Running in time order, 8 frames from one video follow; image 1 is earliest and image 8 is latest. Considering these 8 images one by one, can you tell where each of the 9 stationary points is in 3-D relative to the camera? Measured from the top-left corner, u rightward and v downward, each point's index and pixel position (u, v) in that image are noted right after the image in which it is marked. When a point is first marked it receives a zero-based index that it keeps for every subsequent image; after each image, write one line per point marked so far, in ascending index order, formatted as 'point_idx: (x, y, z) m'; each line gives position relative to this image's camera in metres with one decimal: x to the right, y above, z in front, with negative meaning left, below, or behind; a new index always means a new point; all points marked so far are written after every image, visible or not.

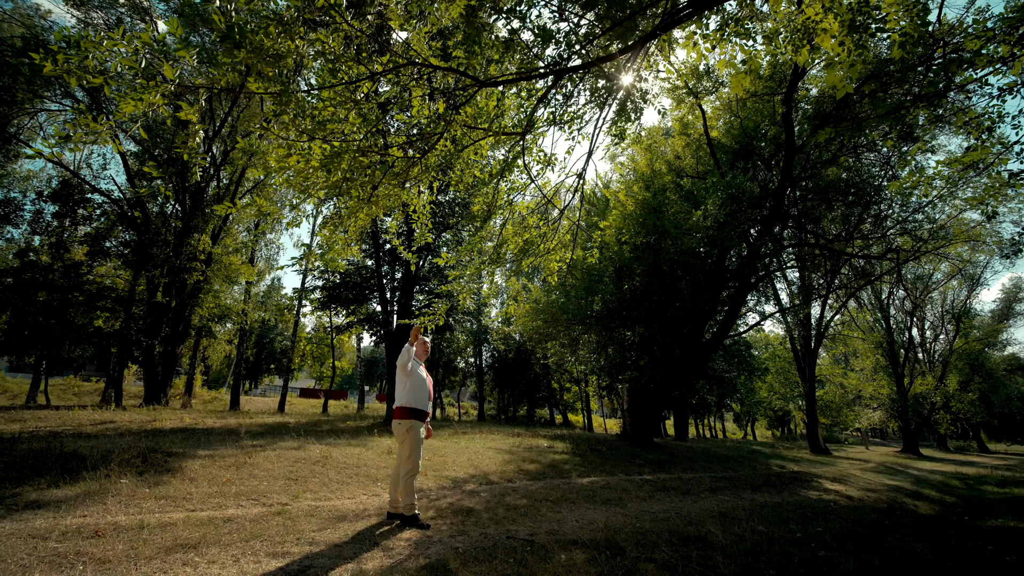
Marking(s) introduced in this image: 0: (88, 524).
0: (-4.0, -2.2, +4.7) m
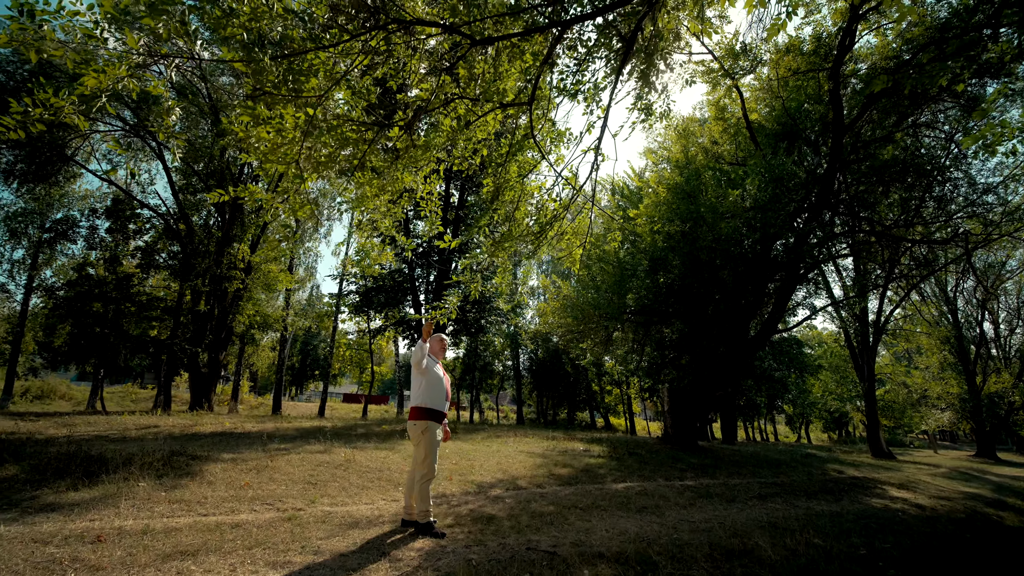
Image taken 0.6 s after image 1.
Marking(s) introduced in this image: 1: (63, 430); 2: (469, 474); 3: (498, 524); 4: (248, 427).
0: (-3.8, -2.2, +4.6) m
1: (-10.5, -3.3, +11.7) m
2: (-0.7, -3.1, +8.3) m
3: (-0.1, -2.6, +5.5) m
4: (-8.4, -4.4, +15.9) m
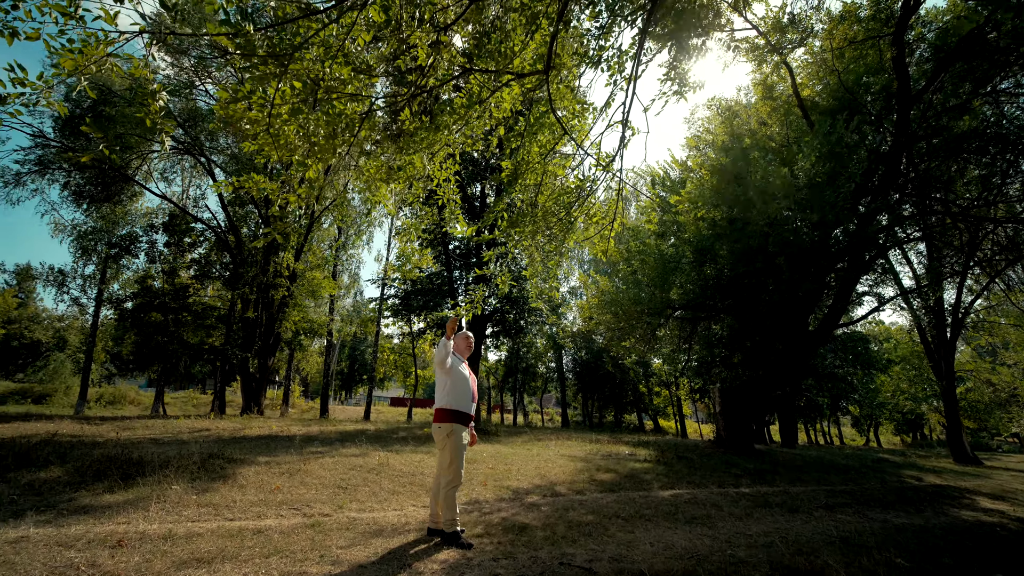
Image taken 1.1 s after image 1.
0: (-3.6, -2.2, +4.5) m
1: (-9.5, -3.6, +12.2) m
2: (-0.1, -3.0, +7.9) m
3: (+0.2, -2.5, +5.1) m
4: (-7.0, -4.6, +16.2) m
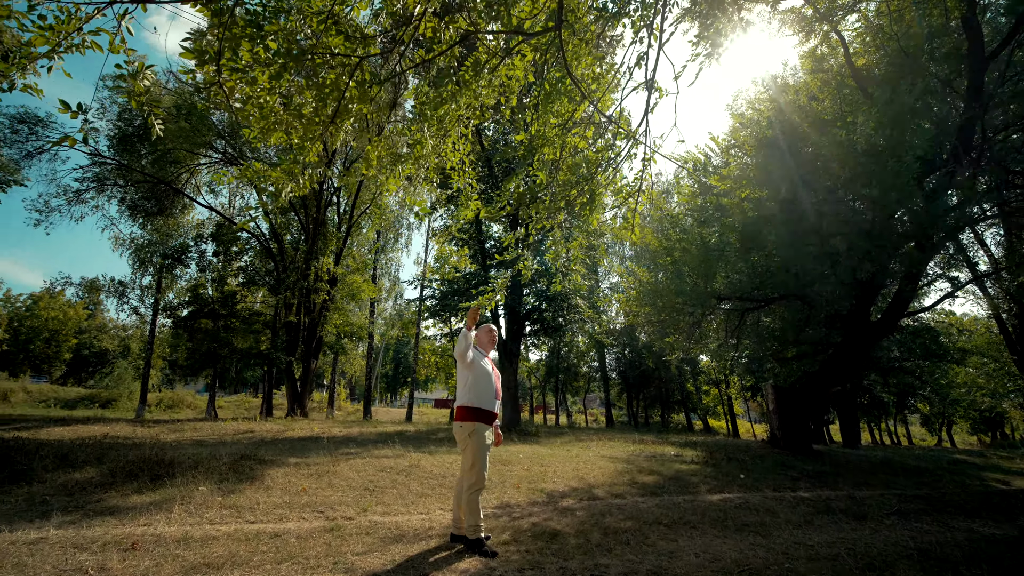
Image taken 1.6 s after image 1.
0: (-3.3, -2.2, +4.4) m
1: (-8.6, -3.7, +12.6) m
2: (+0.4, -2.9, +7.5) m
3: (+0.5, -2.4, +4.7) m
4: (-5.8, -4.7, +16.3) m
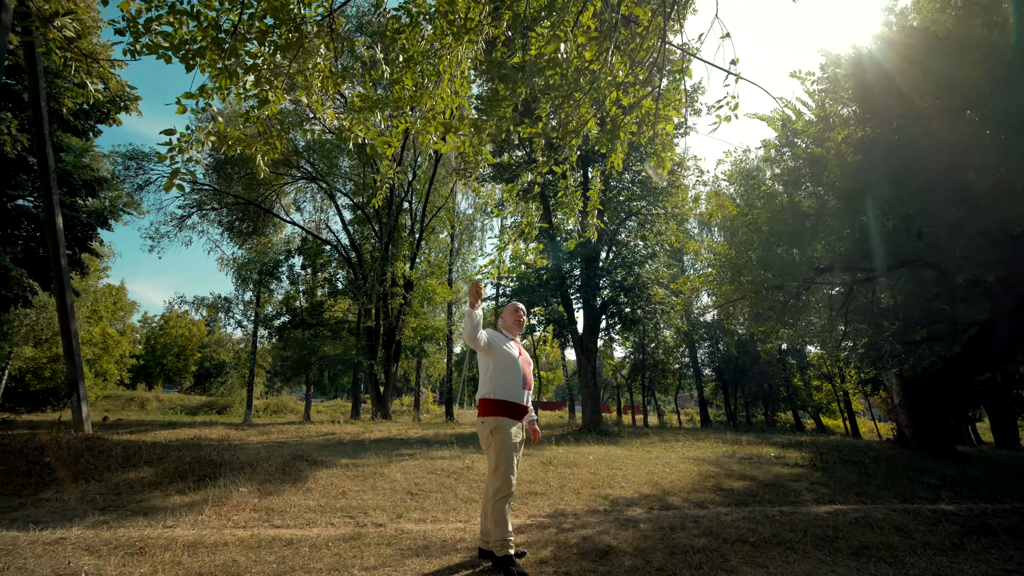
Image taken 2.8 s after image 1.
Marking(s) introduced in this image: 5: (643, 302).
0: (-3.0, -2.1, +4.2) m
1: (-6.7, -3.9, +13.1) m
2: (+1.2, -2.6, +6.6) m
3: (+0.8, -2.1, +3.8) m
4: (-3.3, -4.8, +16.3) m
5: (+4.6, -0.5, +17.9) m
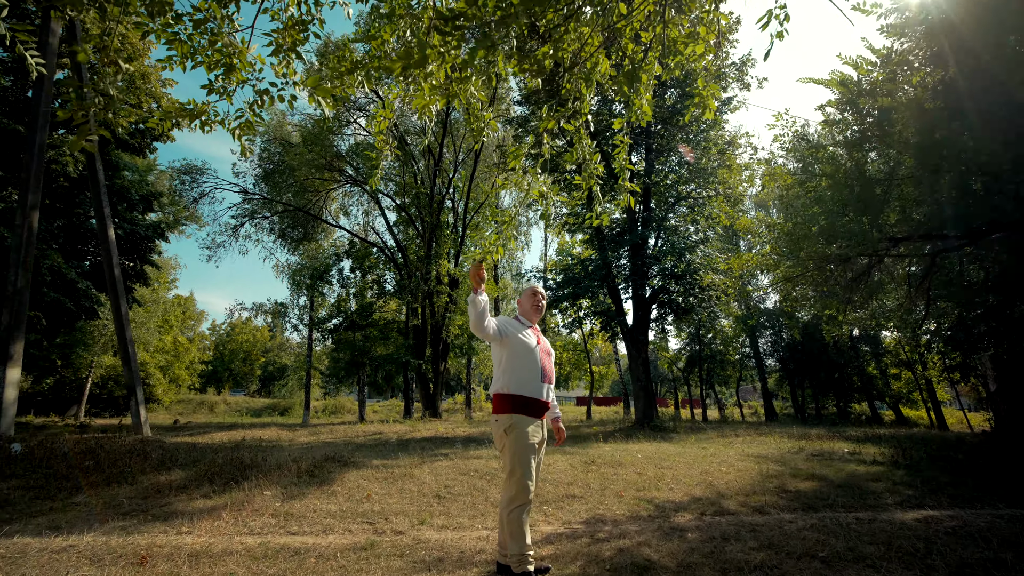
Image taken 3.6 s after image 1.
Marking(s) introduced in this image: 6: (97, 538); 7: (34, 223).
0: (-2.8, -2.1, +4.0) m
1: (-5.5, -4.0, +13.3) m
2: (+1.7, -2.4, +6.0) m
3: (+0.9, -1.9, +3.3) m
4: (-1.7, -4.7, +16.1) m
5: (+6.1, 0.0, +16.9) m
6: (-3.4, -2.1, +4.1) m
7: (-9.1, +1.2, +9.5) m
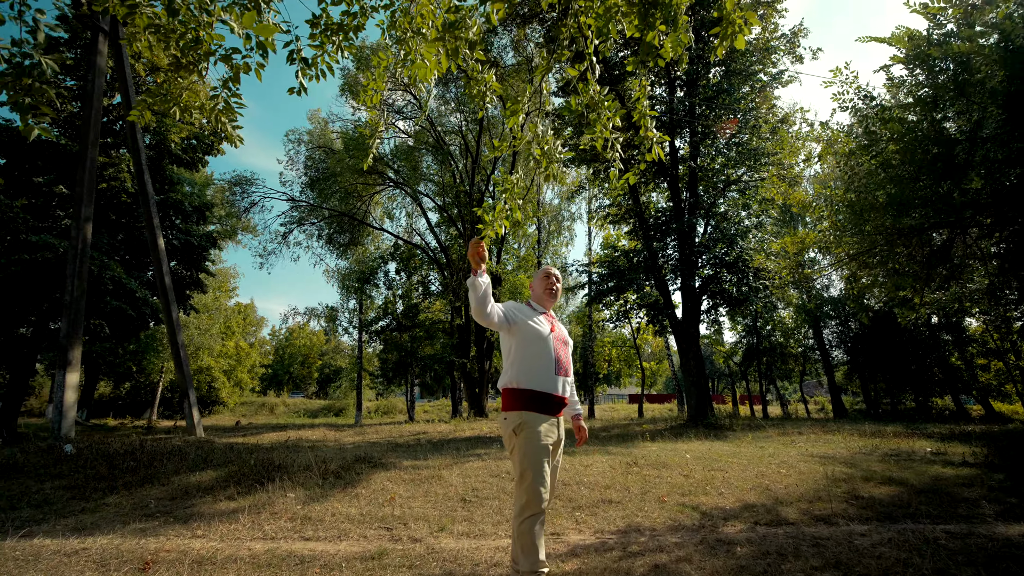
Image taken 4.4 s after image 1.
0: (-2.7, -2.0, +3.9) m
1: (-4.4, -4.0, +13.4) m
2: (+2.0, -2.2, +5.4) m
3: (+1.0, -1.8, +2.8) m
4: (-0.3, -4.5, +15.8) m
5: (+7.4, +0.3, +15.8) m
6: (-3.2, -2.1, +4.1) m
7: (-8.5, +1.1, +10.0) m
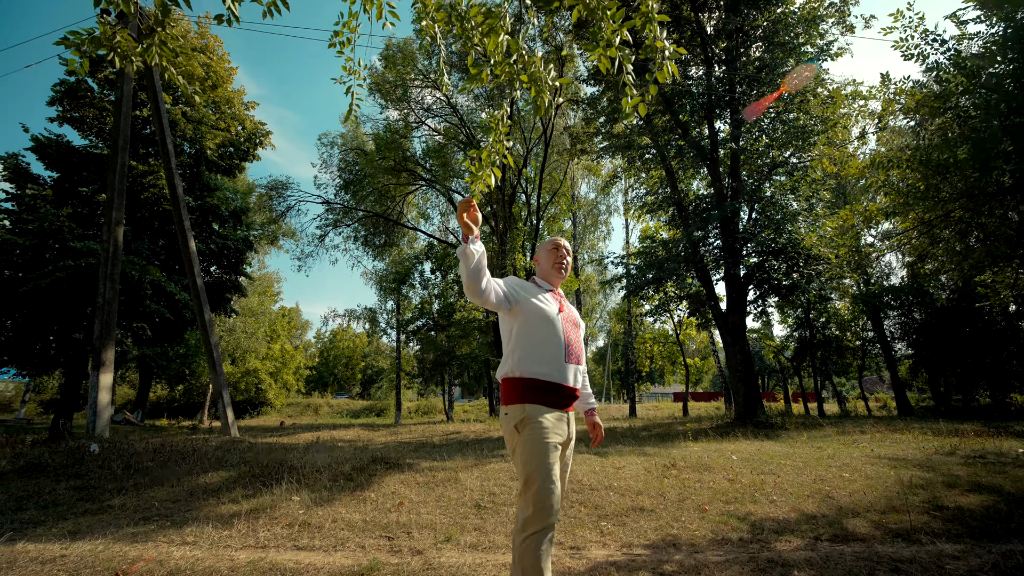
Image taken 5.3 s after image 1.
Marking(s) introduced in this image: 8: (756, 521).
0: (-2.6, -1.9, +3.5) m
1: (-3.5, -3.9, +13.1) m
2: (+2.2, -2.0, +4.7) m
3: (+1.0, -1.6, +2.2) m
4: (+0.8, -4.4, +15.2) m
5: (+8.4, +0.7, +14.7) m
6: (-3.1, -2.0, +3.8) m
7: (-8.0, +1.0, +10.1) m
8: (+2.0, -1.9, +4.1) m
